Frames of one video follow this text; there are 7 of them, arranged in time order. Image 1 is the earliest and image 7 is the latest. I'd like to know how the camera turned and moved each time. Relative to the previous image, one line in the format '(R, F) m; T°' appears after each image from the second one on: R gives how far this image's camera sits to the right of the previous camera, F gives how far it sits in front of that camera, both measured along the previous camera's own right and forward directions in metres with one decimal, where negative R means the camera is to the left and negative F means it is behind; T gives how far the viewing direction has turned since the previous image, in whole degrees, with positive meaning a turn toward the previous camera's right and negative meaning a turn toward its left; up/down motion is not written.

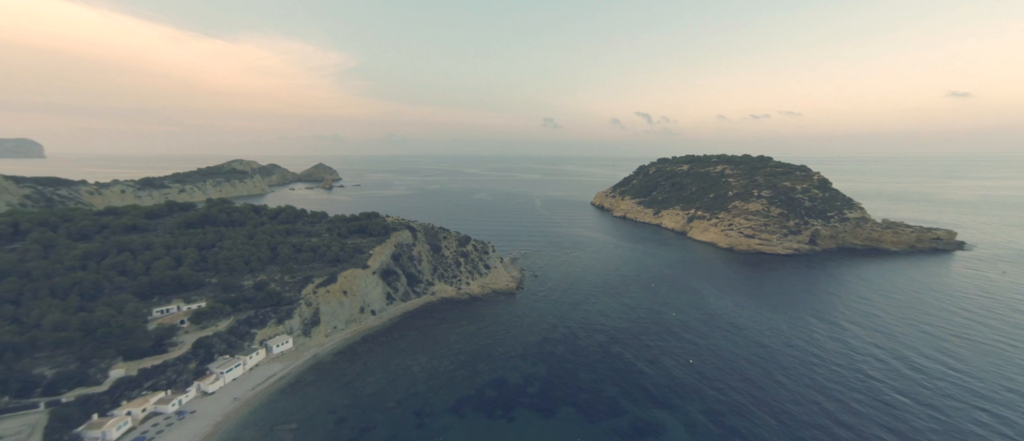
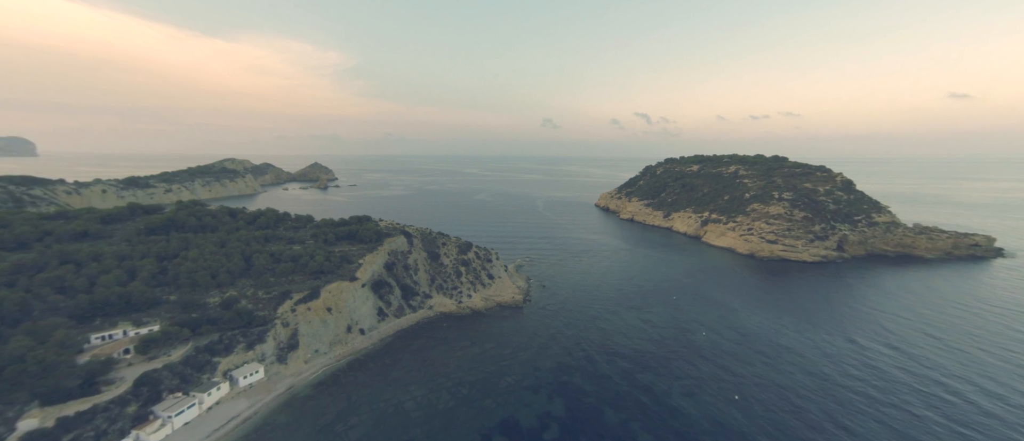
(-1.1, +4.8) m; 0°
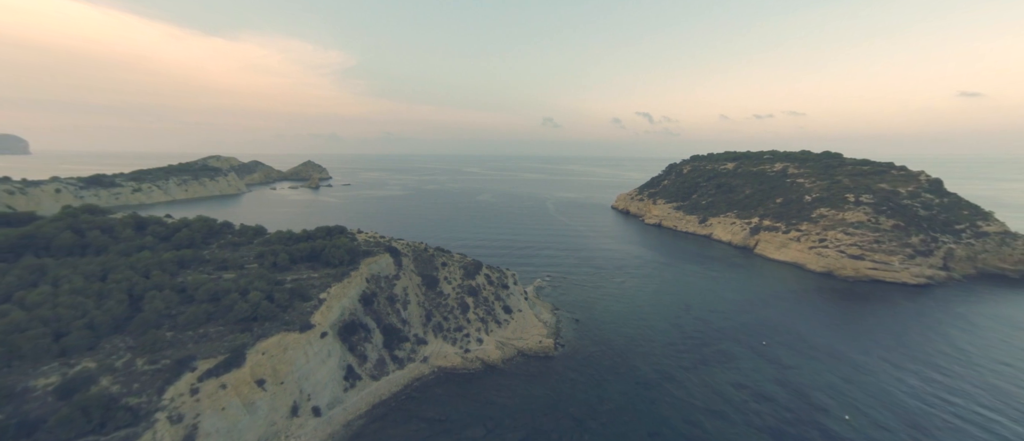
(-2.4, +12.3) m; 0°
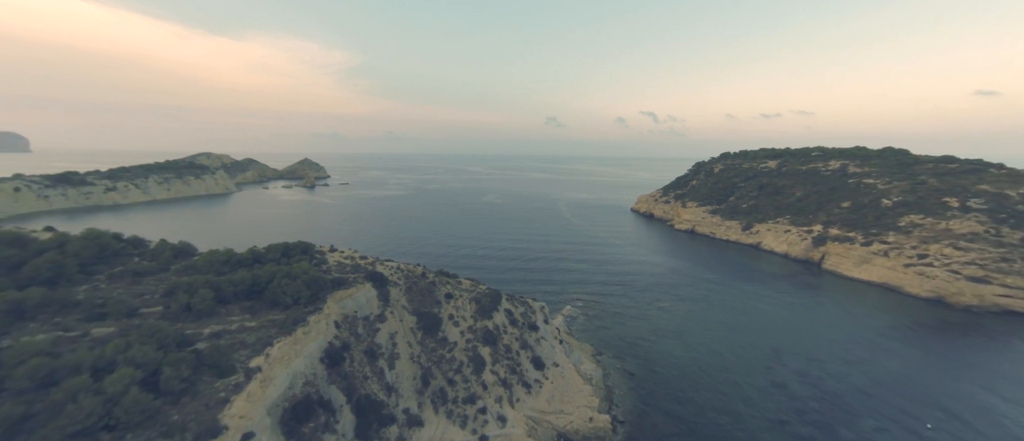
(-2.2, +10.3) m; 0°
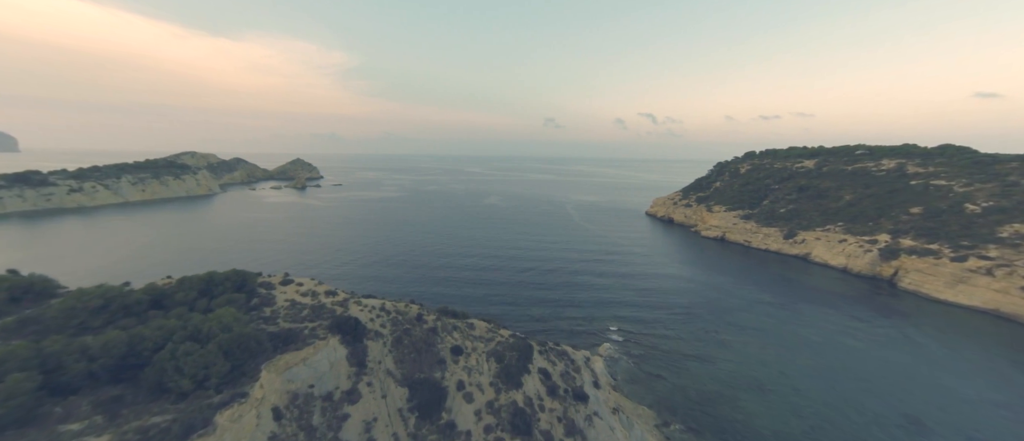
(-2.1, +8.5) m; 0°
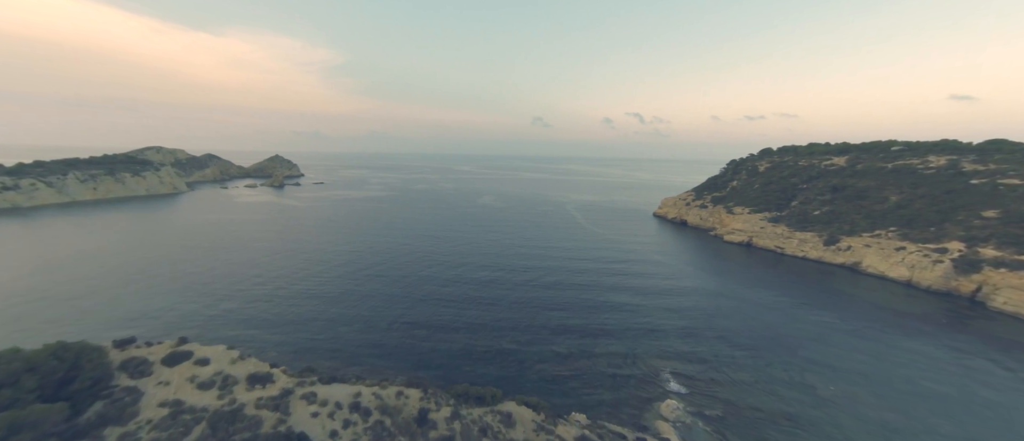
(-2.7, +8.2) m; +2°
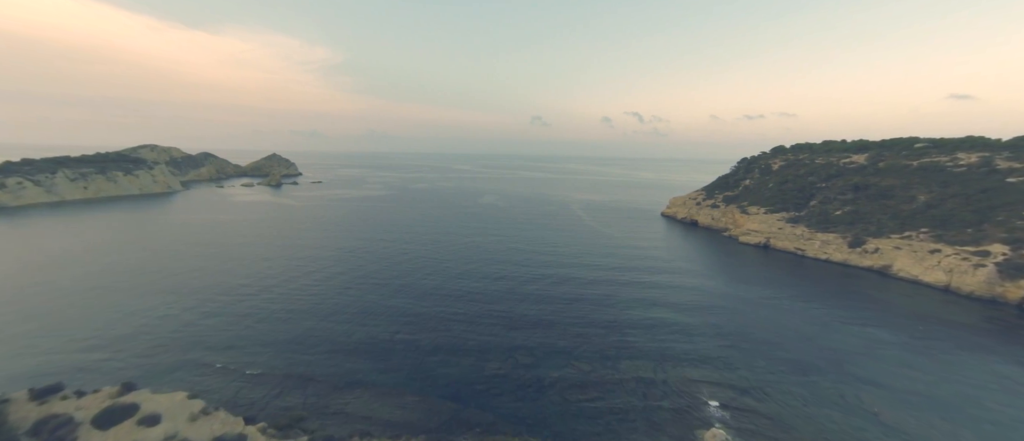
(-1.4, +2.8) m; 0°
